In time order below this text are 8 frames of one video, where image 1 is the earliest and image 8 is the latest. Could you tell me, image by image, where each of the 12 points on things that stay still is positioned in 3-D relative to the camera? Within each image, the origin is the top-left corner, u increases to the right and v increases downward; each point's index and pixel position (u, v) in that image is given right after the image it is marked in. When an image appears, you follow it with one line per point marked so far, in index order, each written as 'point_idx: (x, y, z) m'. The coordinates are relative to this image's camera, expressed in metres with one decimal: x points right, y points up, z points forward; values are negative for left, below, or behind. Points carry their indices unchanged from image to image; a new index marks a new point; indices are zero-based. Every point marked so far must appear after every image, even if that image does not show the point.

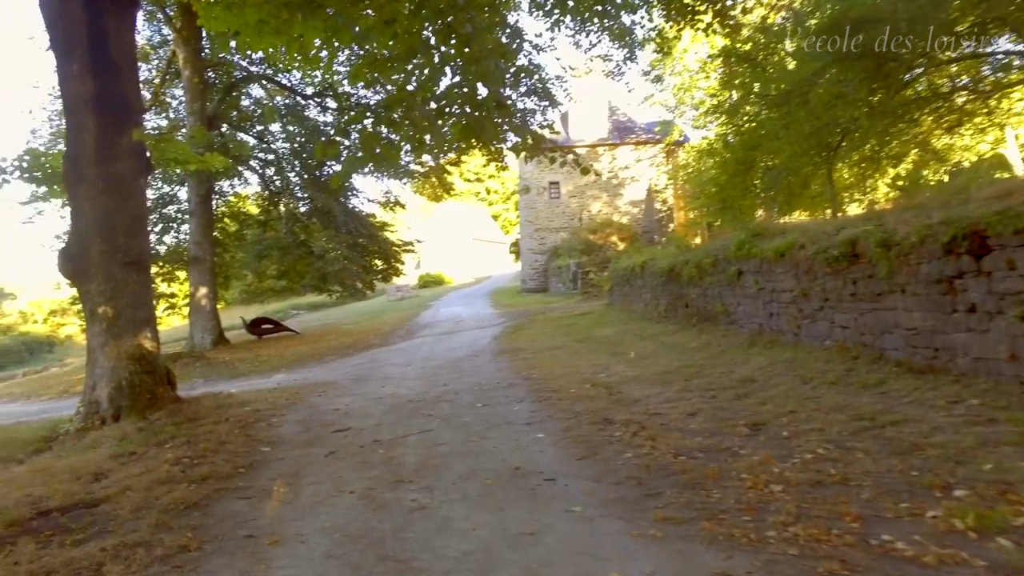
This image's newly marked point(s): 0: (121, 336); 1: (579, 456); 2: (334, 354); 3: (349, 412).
0: (-4.6, -0.6, +8.4) m
1: (+0.5, -1.3, +5.5) m
2: (-4.5, -1.7, +18.2) m
3: (-1.9, -1.4, +8.4) m
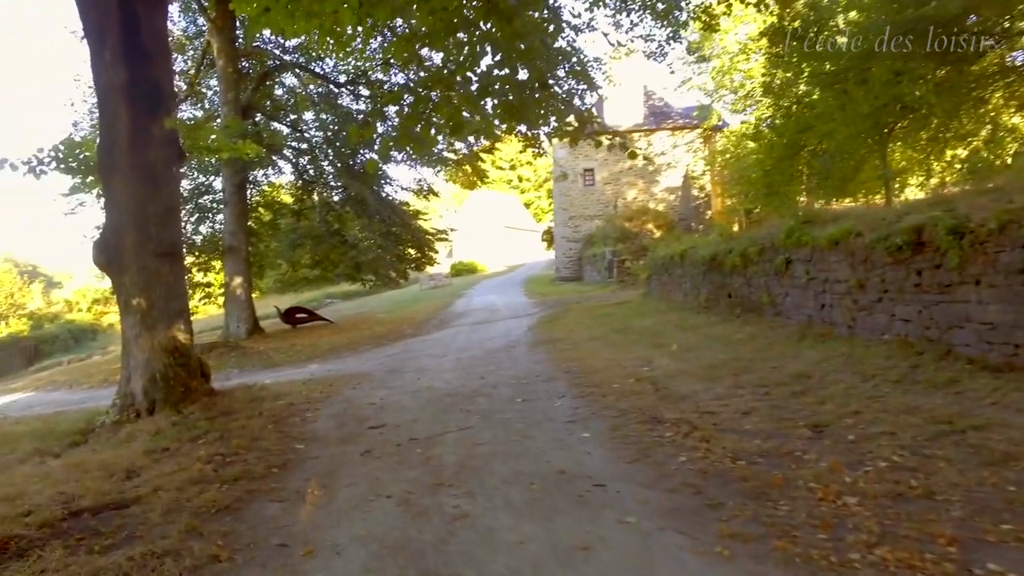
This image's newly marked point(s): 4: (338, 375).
0: (-4.1, -0.5, +8.3) m
1: (+0.8, -1.2, +5.2) m
2: (-3.6, -1.4, +18.1) m
3: (-1.4, -1.3, +8.2) m
4: (-3.0, -1.5, +12.2) m
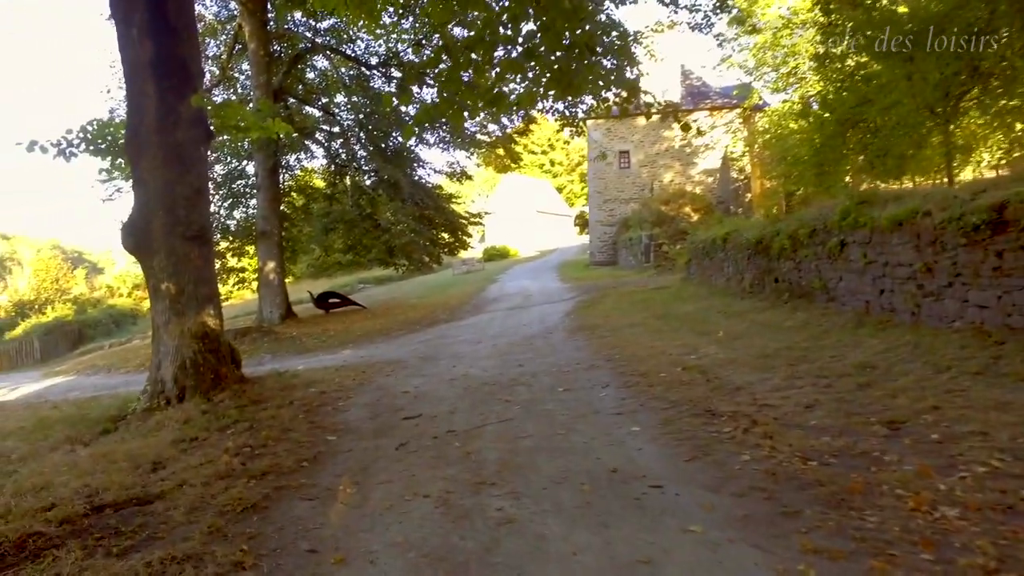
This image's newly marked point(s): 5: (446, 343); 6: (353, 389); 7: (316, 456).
0: (-3.7, -0.3, +8.1) m
1: (+1.1, -1.1, +4.7) m
2: (-2.7, -1.0, +17.8) m
3: (-1.0, -1.2, +7.9) m
4: (-2.3, -1.2, +12.0) m
5: (-1.3, -1.0, +13.7) m
6: (-1.9, -1.2, +8.6) m
7: (-1.5, -1.3, +5.5) m
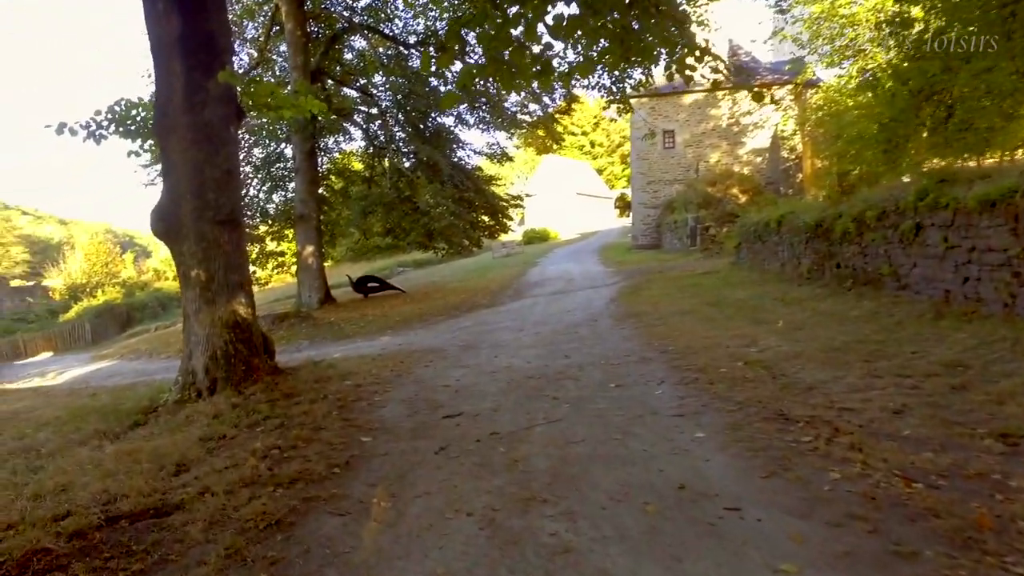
0: (-3.2, -0.1, +7.7) m
1: (+1.4, -1.1, +4.2) m
2: (-1.7, -0.6, +17.4) m
3: (-0.5, -1.0, +7.4) m
4: (-1.6, -1.0, +11.5) m
5: (-0.5, -0.8, +13.2) m
6: (-1.4, -1.1, +8.2) m
7: (-1.1, -1.2, +5.0) m
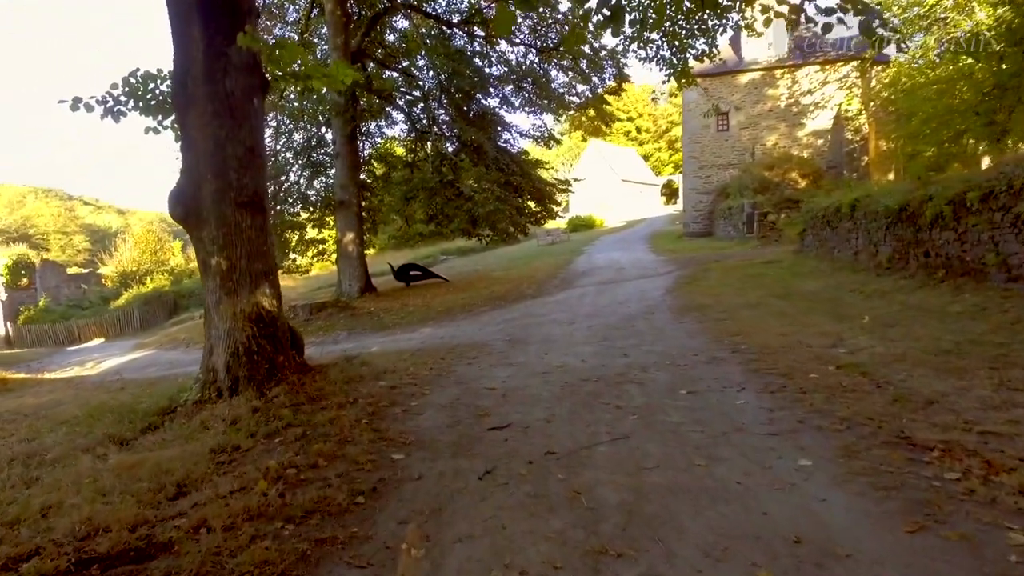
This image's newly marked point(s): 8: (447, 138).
0: (-2.7, 0.0, +7.0) m
1: (+1.7, -1.0, +3.2) m
2: (-0.6, -0.4, +16.6) m
3: (0.0, -1.0, +6.5) m
4: (-0.9, -0.8, +10.7) m
5: (+0.4, -0.6, +12.3) m
6: (-0.8, -1.0, +7.4) m
7: (-0.8, -1.2, +4.2) m
8: (-1.8, +4.1, +19.8) m
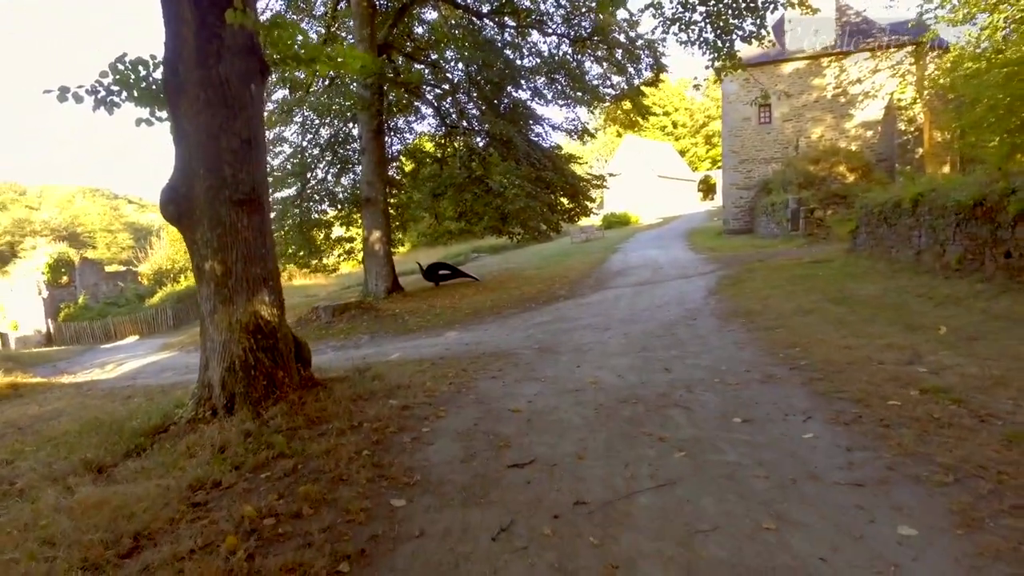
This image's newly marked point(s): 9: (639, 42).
0: (-2.4, -0.1, +6.3) m
1: (+1.8, -1.1, +2.3) m
2: (0.0, -0.4, +15.8) m
3: (+0.2, -1.0, +5.7) m
4: (-0.5, -0.9, +10.0) m
5: (+0.8, -0.6, +11.5) m
6: (-0.6, -1.0, +6.6) m
7: (-0.7, -1.2, +3.4) m
8: (-0.9, +4.1, +19.0) m
9: (+3.5, +6.8, +19.9) m
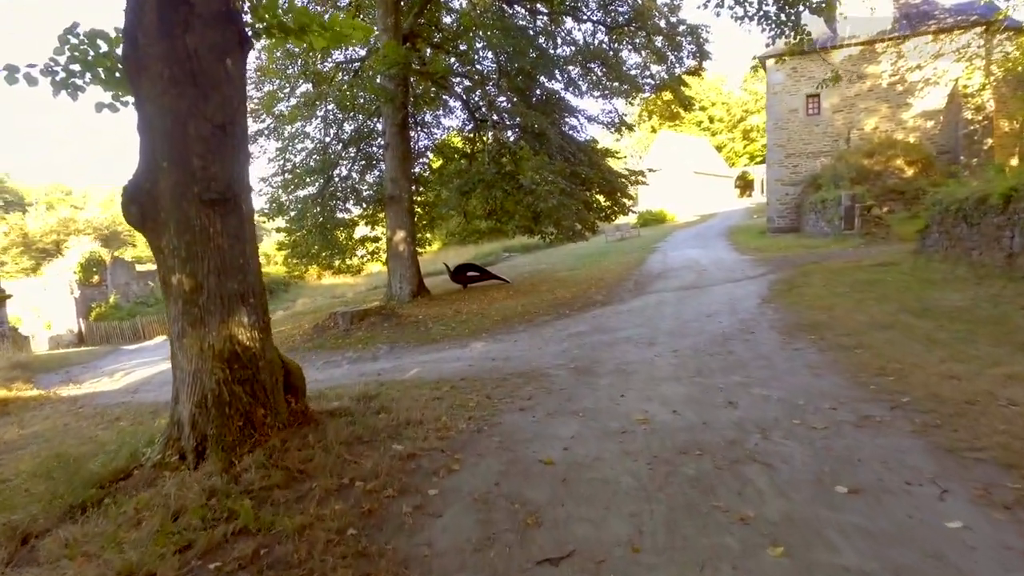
0: (-2.2, -0.2, +5.2) m
1: (+1.8, -1.3, +1.0) m
2: (+0.7, -0.5, +14.6) m
3: (+0.4, -1.2, +4.5) m
4: (-0.1, -1.0, +8.8) m
5: (+1.3, -0.8, +10.2) m
6: (-0.4, -1.2, +5.4) m
7: (-0.6, -1.4, +2.2) m
8: (-0.1, +4.0, +17.8) m
9: (+4.3, +6.7, +18.5) m
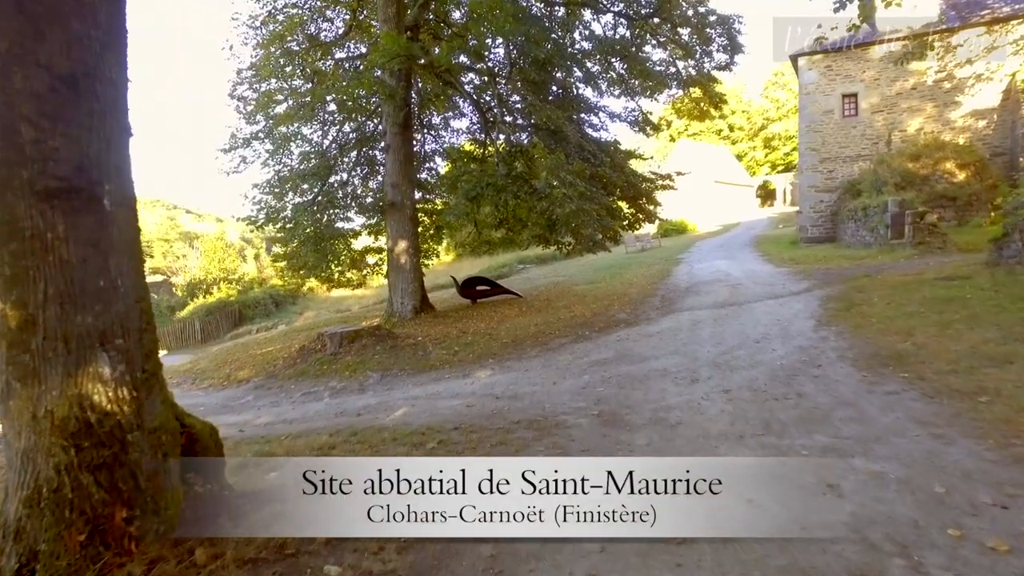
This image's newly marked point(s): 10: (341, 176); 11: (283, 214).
0: (-2.2, -0.4, +3.4) m
1: (+1.7, -1.4, -0.9) m
2: (+0.9, -0.8, +12.7) m
3: (+0.3, -1.3, +2.6) m
4: (0.0, -1.2, +6.9) m
5: (+1.4, -1.0, +8.4) m
6: (-0.4, -1.3, +3.5) m
7: (-0.7, -1.5, +0.4) m
8: (+0.1, +3.7, +16.0) m
9: (+4.6, +6.3, +16.6) m
10: (-4.5, +2.9, +18.4) m
11: (-5.9, +1.9, +18.5) m
